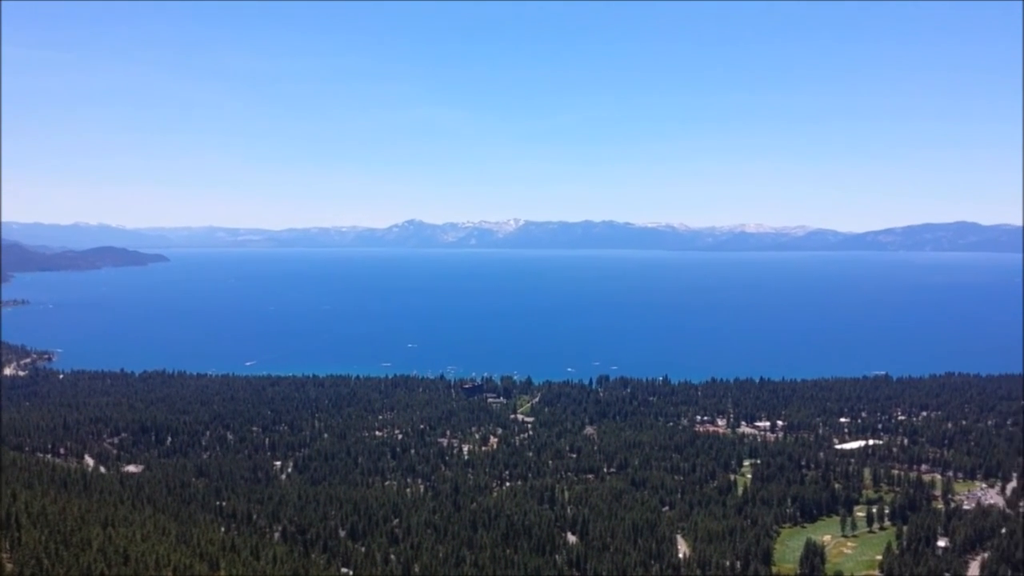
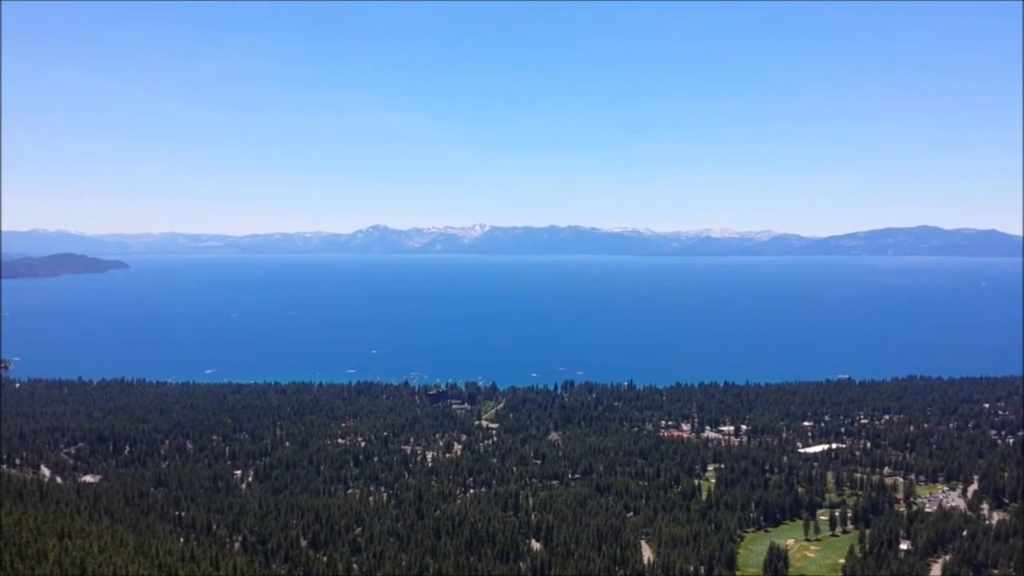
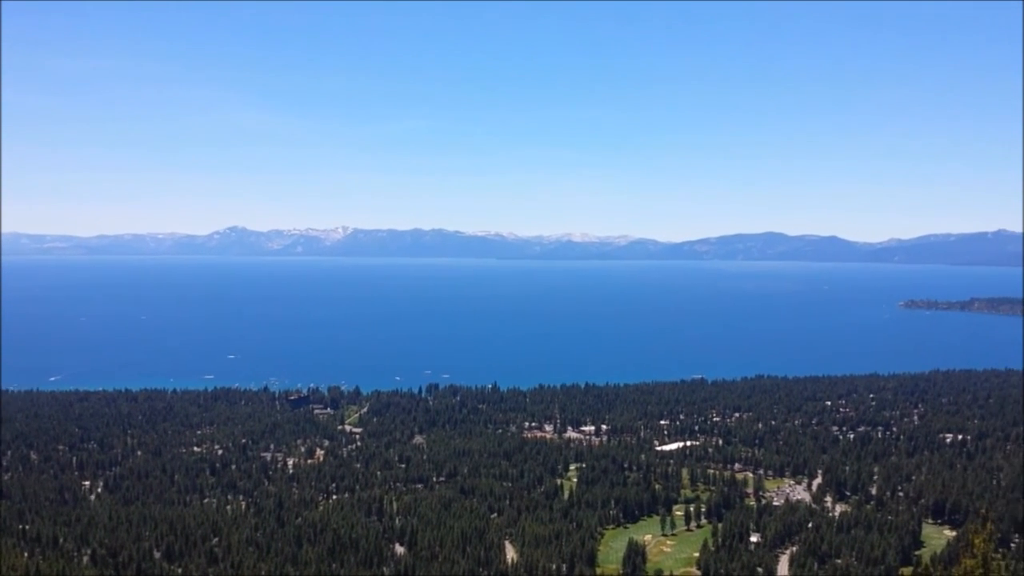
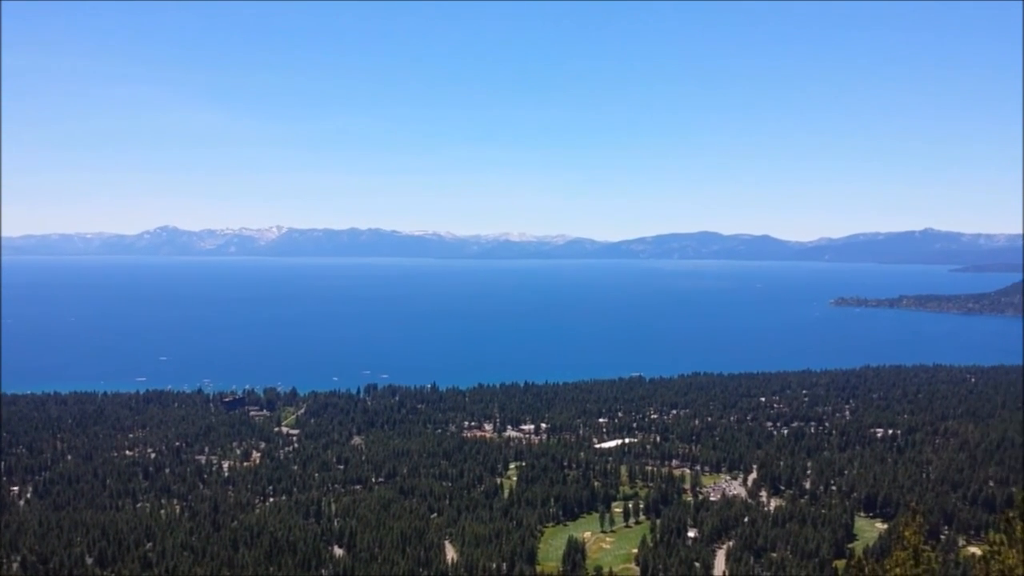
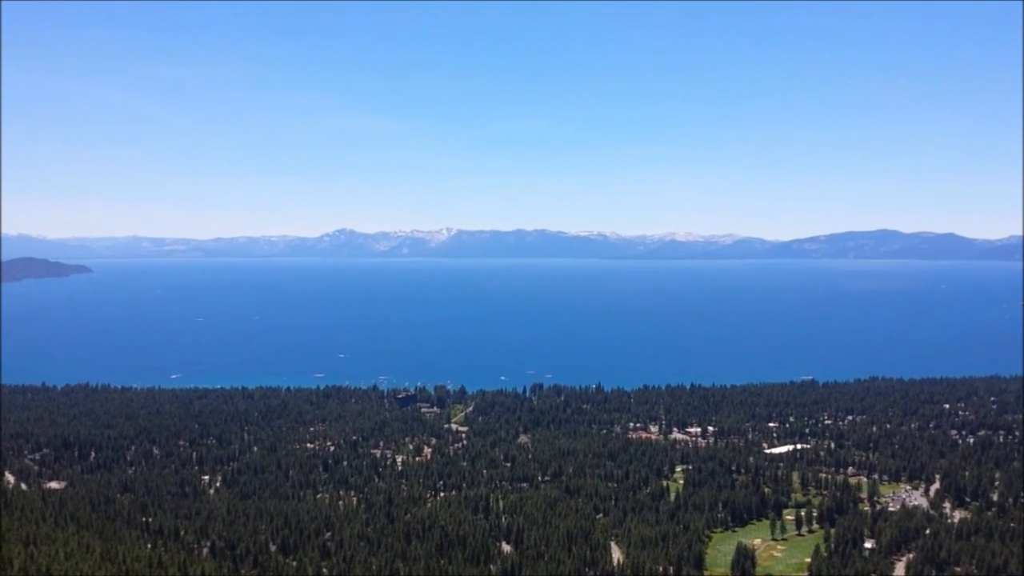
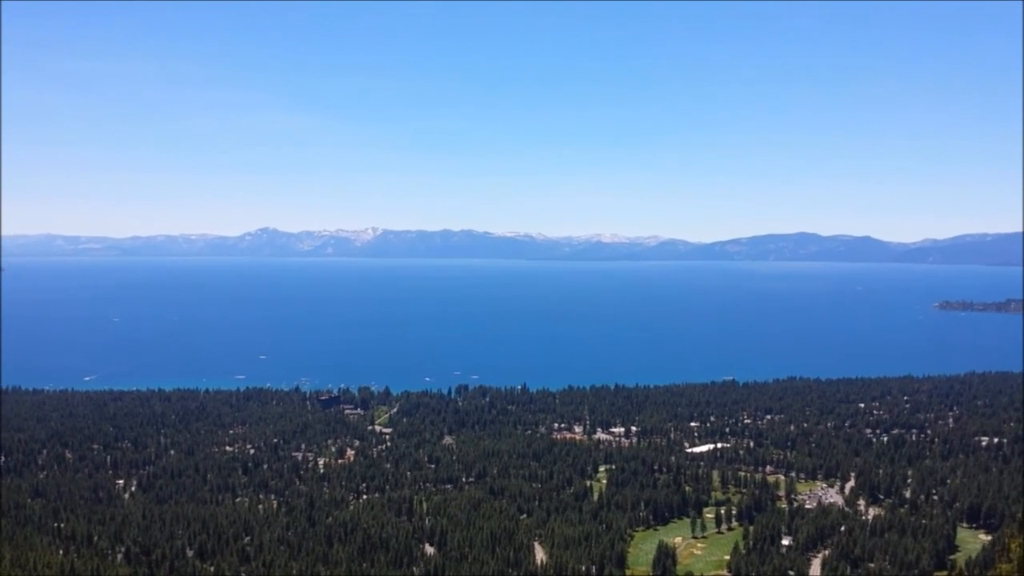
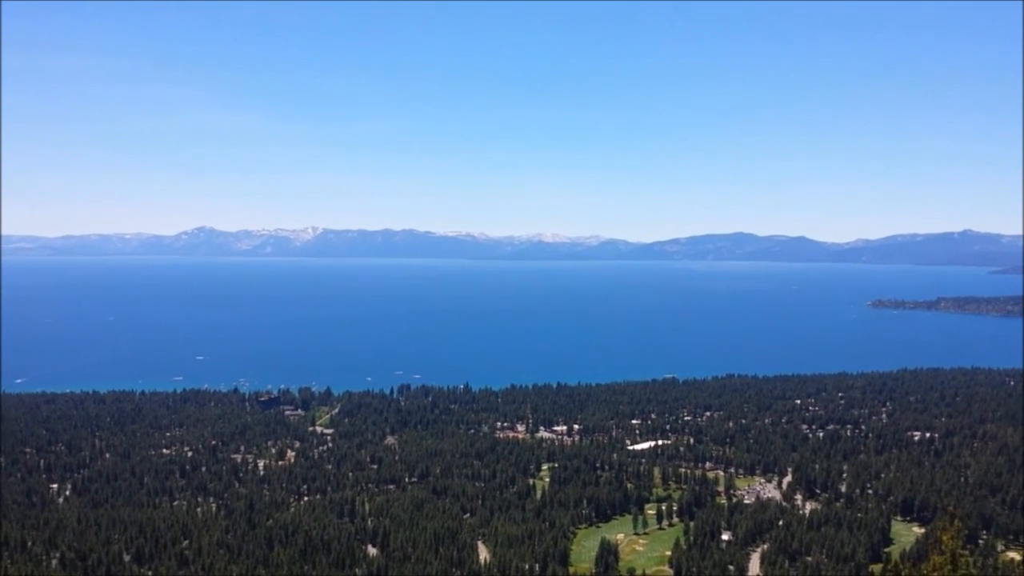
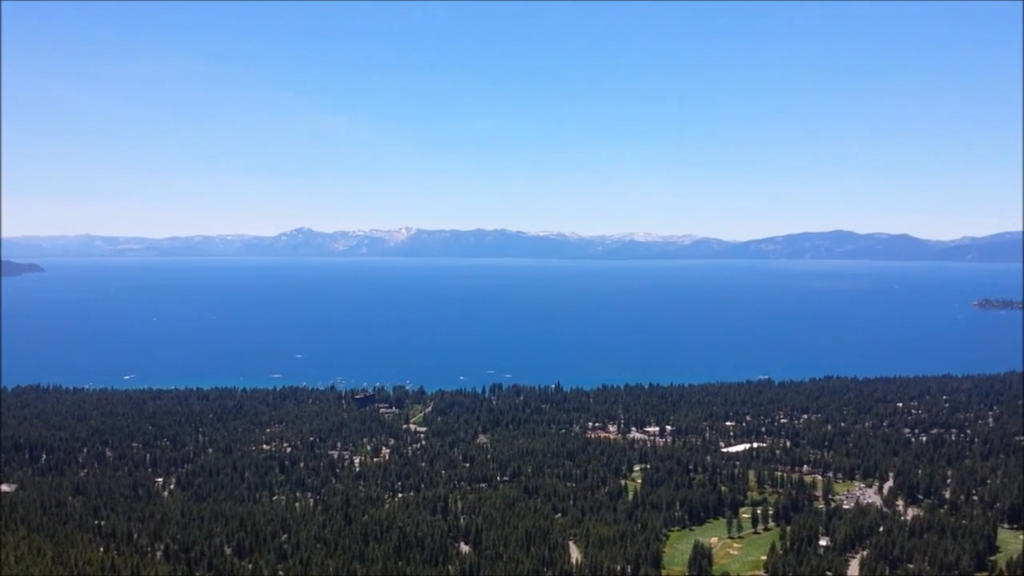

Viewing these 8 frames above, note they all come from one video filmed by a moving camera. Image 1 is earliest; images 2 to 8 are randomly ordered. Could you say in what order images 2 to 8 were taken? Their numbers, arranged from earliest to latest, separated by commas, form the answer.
2, 5, 8, 6, 3, 7, 4
